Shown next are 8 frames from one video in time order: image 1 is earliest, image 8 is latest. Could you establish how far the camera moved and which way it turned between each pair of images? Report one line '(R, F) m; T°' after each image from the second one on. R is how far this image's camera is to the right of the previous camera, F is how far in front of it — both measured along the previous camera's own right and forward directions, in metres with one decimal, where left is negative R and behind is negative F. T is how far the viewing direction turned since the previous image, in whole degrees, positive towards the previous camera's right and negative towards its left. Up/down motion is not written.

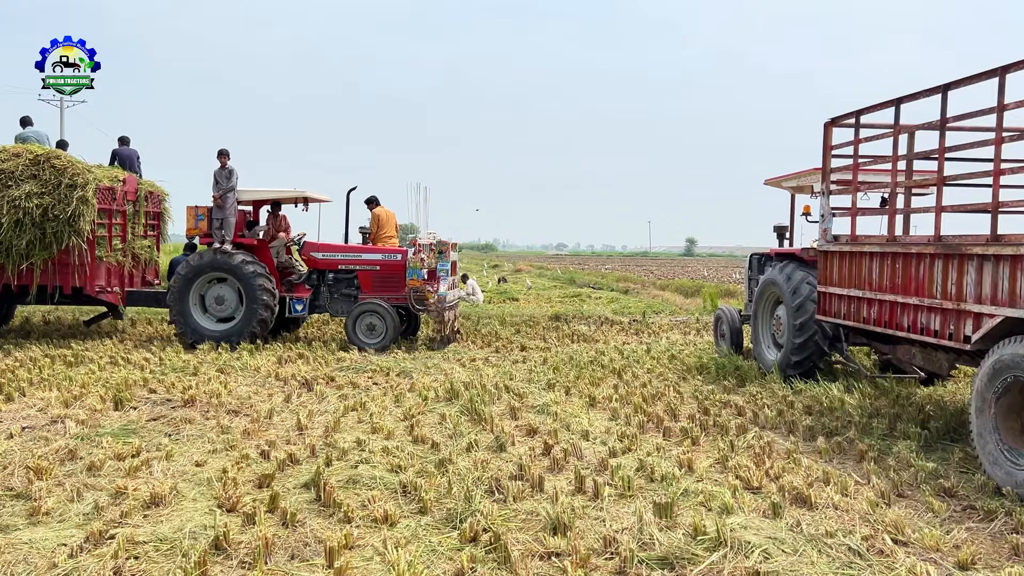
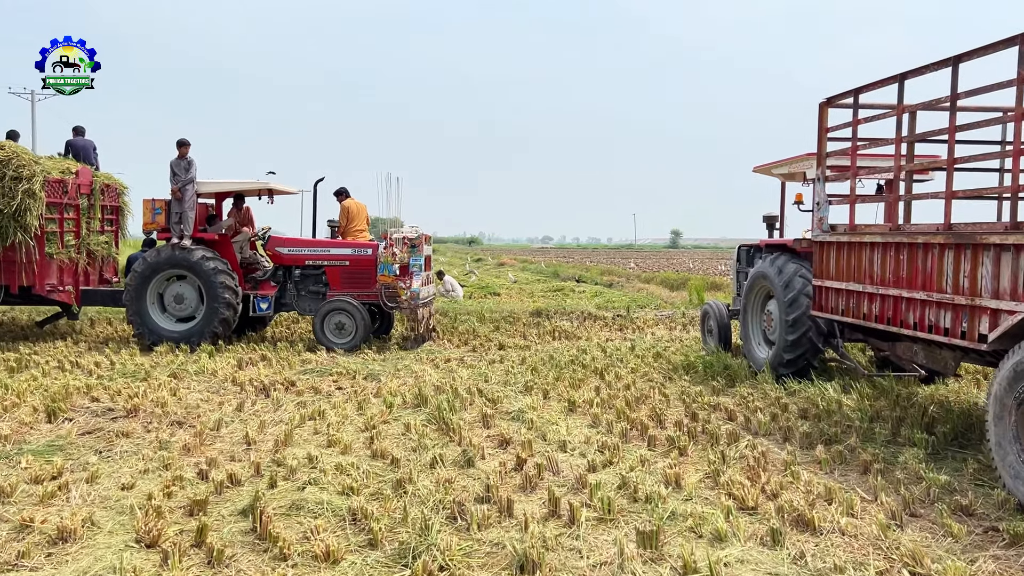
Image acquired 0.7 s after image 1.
(+0.1, +0.4) m; +1°
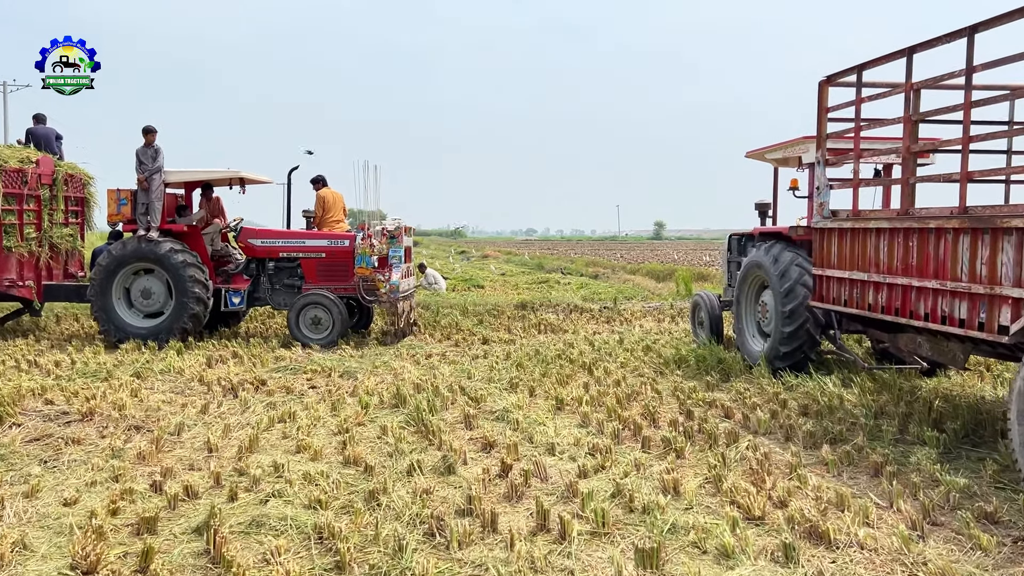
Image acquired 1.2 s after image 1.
(0.0, +0.3) m; +1°
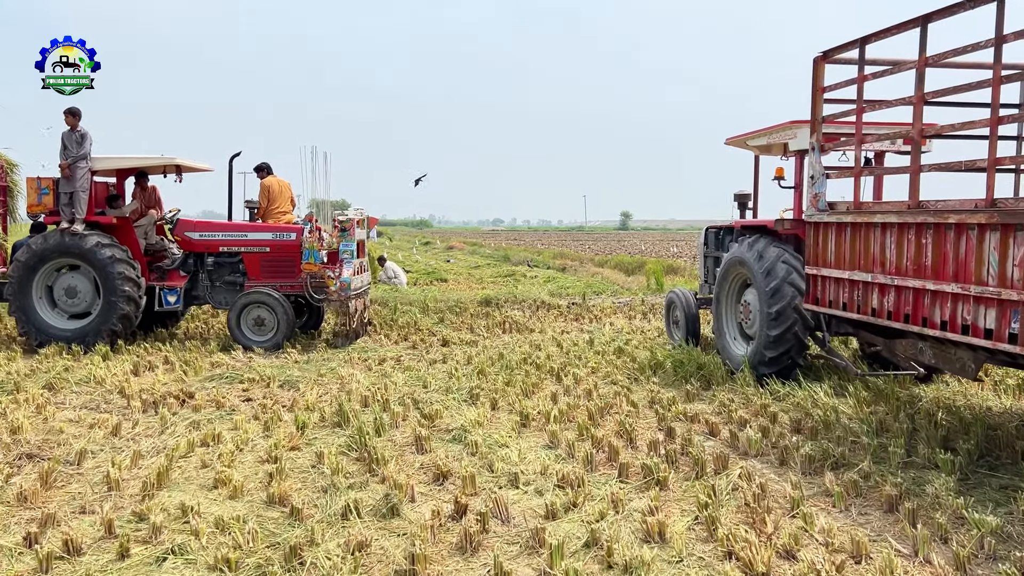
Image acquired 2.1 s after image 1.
(0.0, +0.5) m; +2°
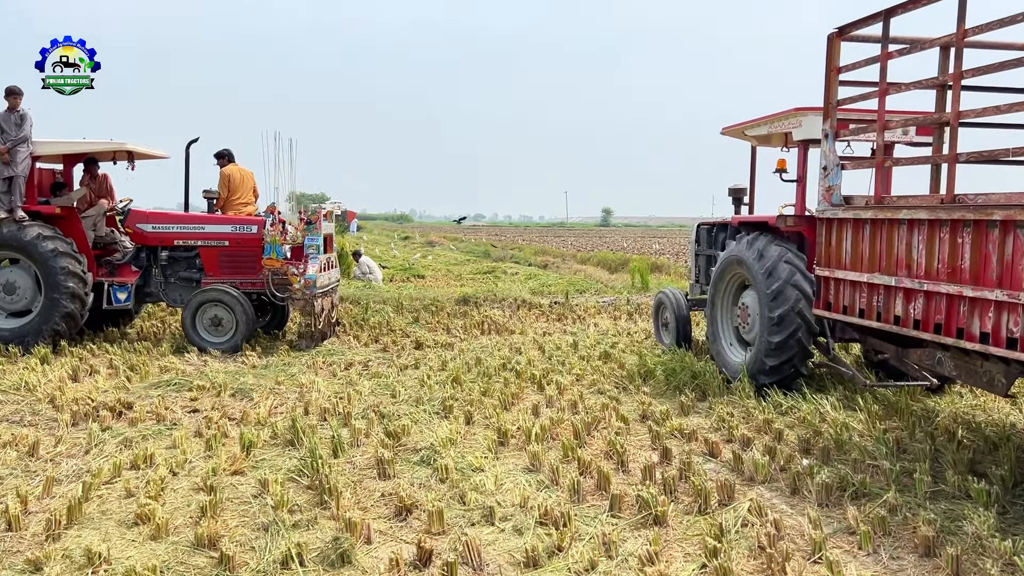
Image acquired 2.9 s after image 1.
(0.0, +0.4) m; +1°
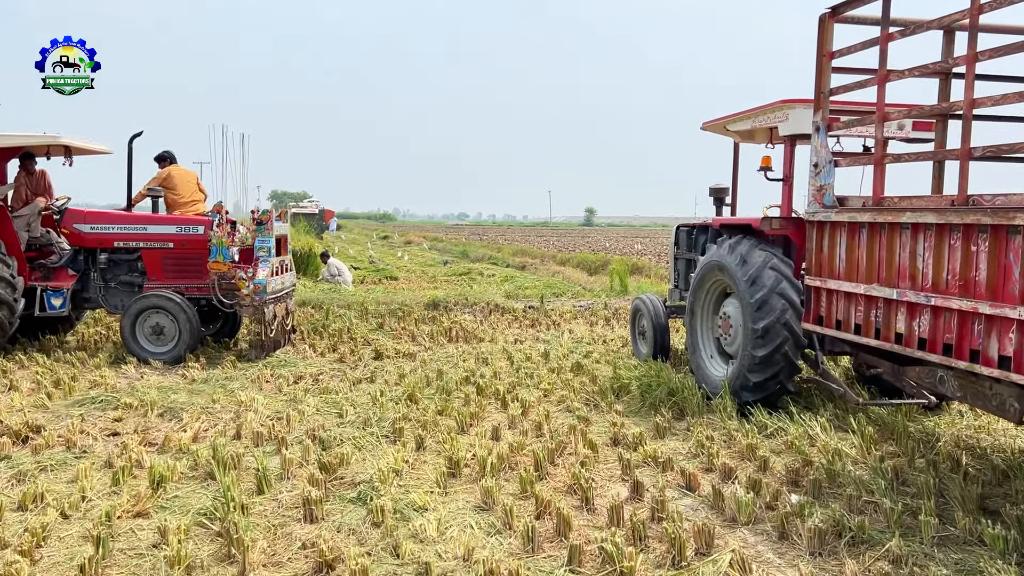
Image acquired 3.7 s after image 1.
(+0.1, +0.4) m; +1°
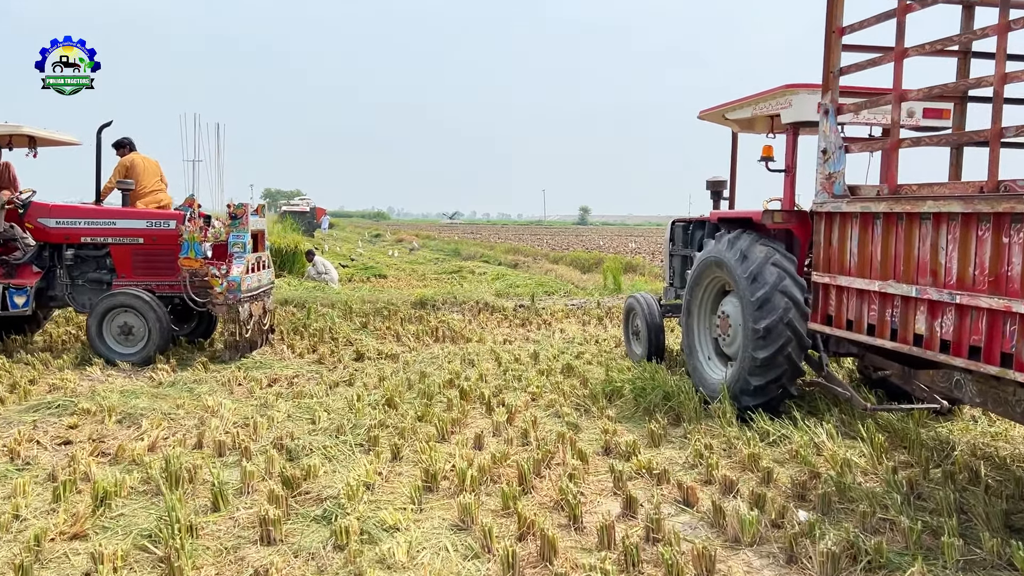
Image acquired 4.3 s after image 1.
(0.0, +0.3) m; 0°
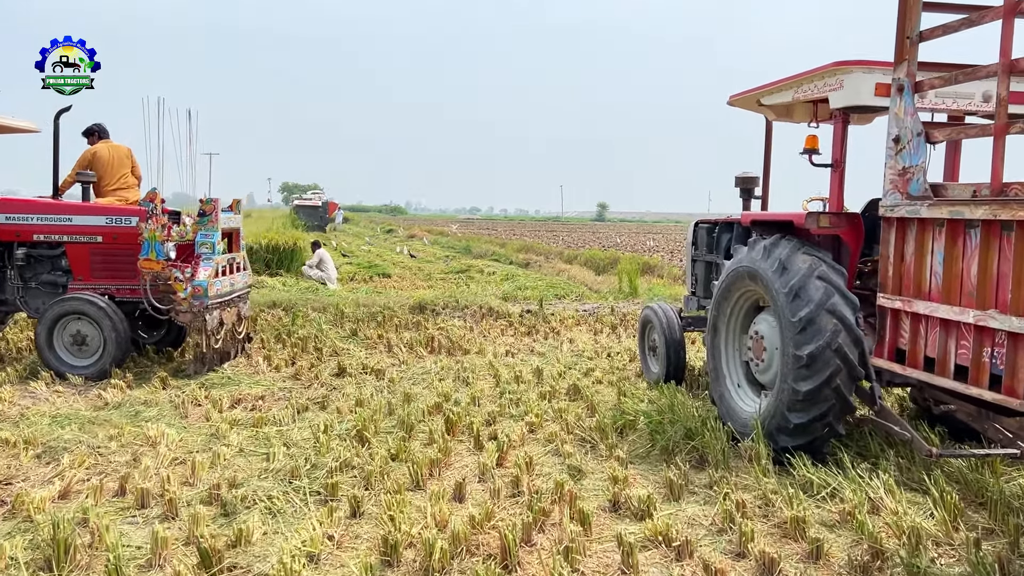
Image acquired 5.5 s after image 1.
(+0.1, +0.6) m; -1°
